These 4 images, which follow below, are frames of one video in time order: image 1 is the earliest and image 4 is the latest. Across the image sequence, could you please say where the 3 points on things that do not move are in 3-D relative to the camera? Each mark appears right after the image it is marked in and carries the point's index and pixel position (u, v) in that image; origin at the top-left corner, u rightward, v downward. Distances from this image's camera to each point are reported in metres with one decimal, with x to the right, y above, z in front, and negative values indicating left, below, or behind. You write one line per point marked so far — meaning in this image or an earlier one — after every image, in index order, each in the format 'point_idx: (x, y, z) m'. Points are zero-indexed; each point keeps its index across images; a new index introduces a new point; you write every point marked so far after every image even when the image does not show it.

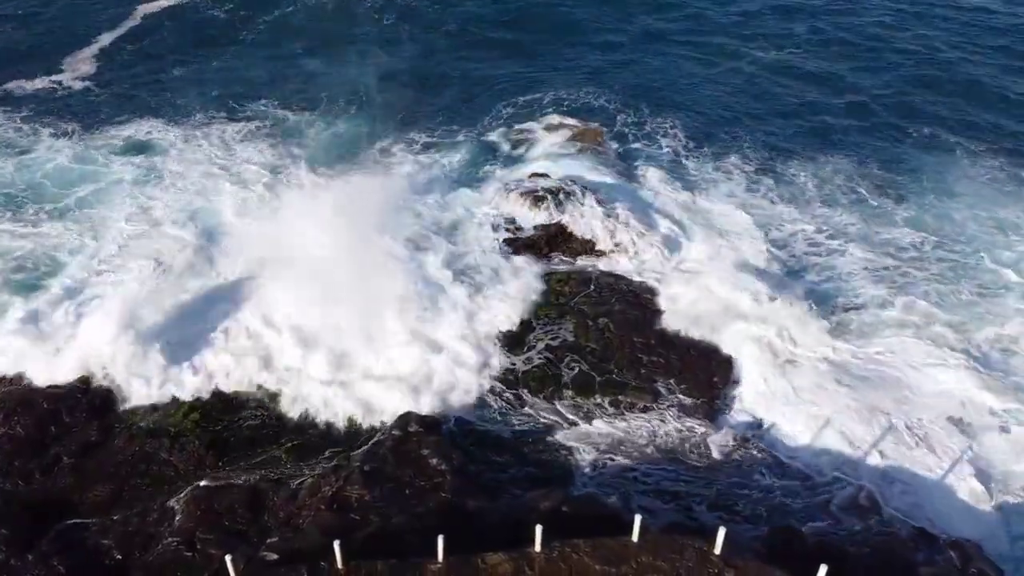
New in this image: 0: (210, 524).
0: (-7.3, -5.7, +20.0) m
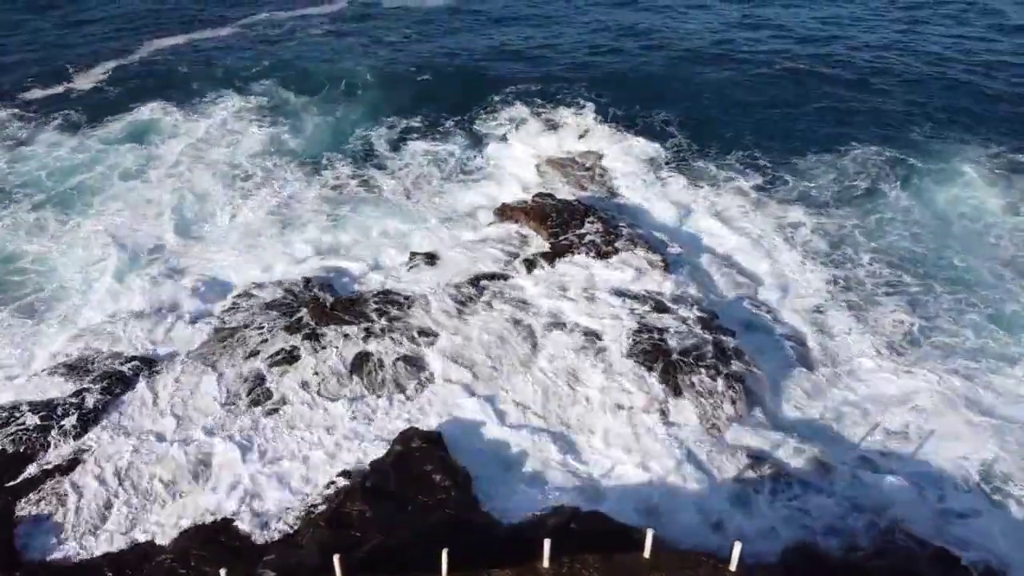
0: (-7.3, -6.0, +19.6) m
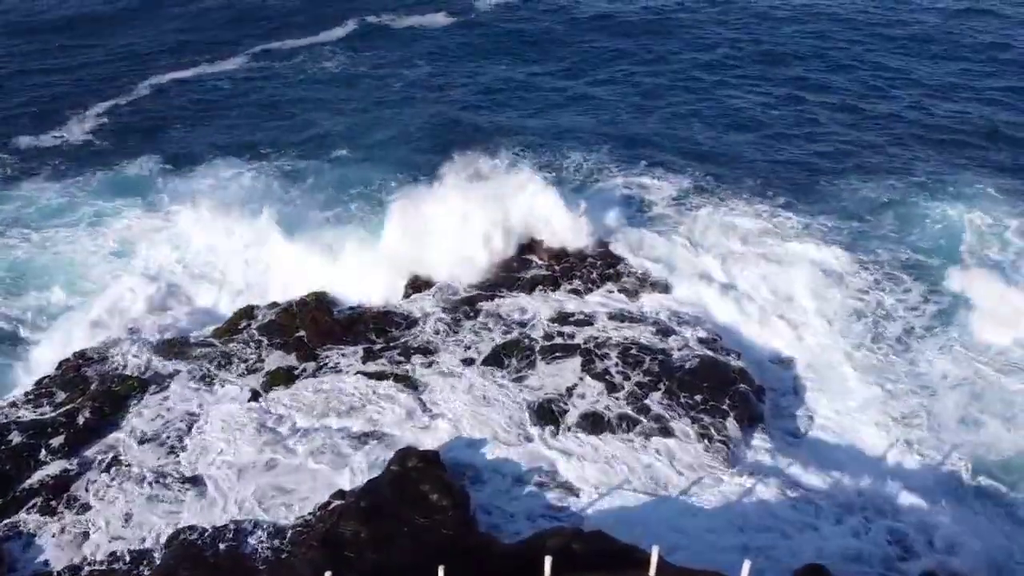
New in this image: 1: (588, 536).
0: (-7.3, -6.3, +19.0) m
1: (+1.8, -5.9, +19.6) m
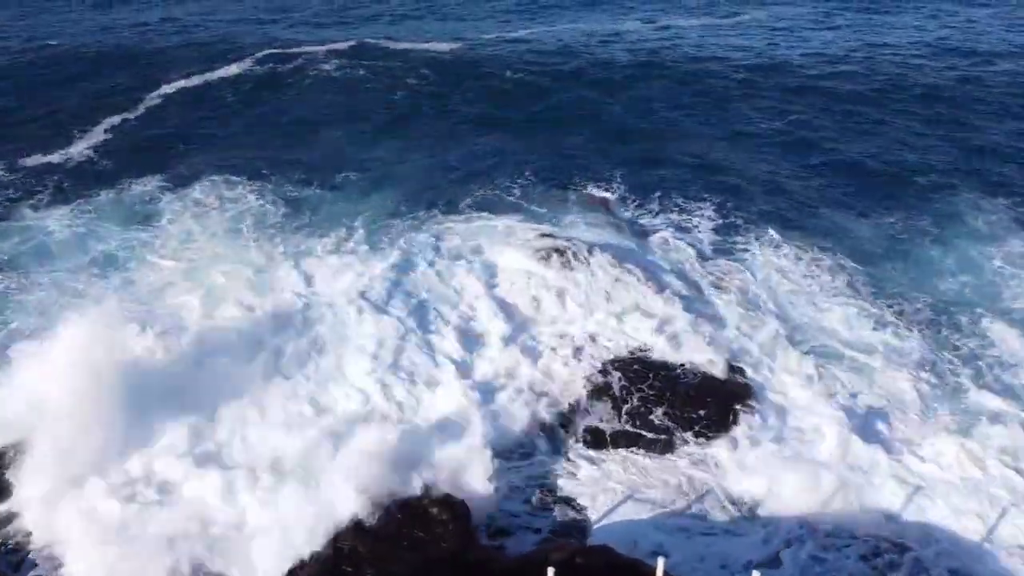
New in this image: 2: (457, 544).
0: (-7.4, -6.7, +19.0) m
1: (+1.7, -6.2, +19.3) m
2: (-1.4, -6.1, +19.7) m
